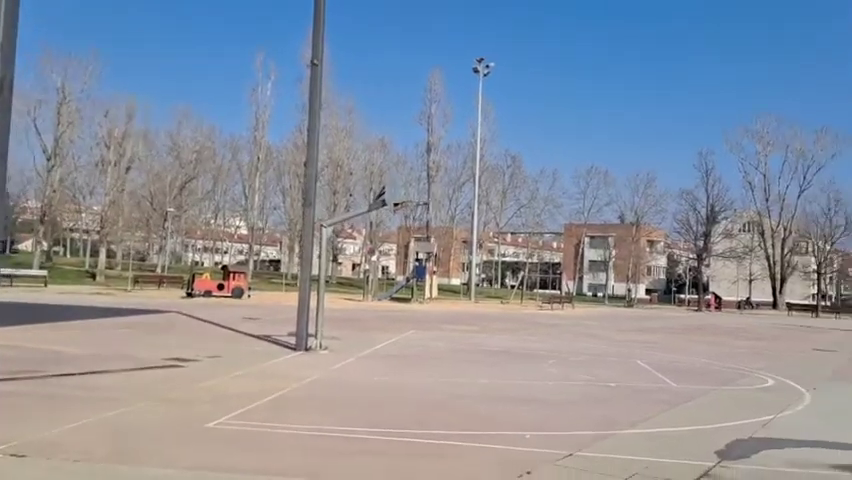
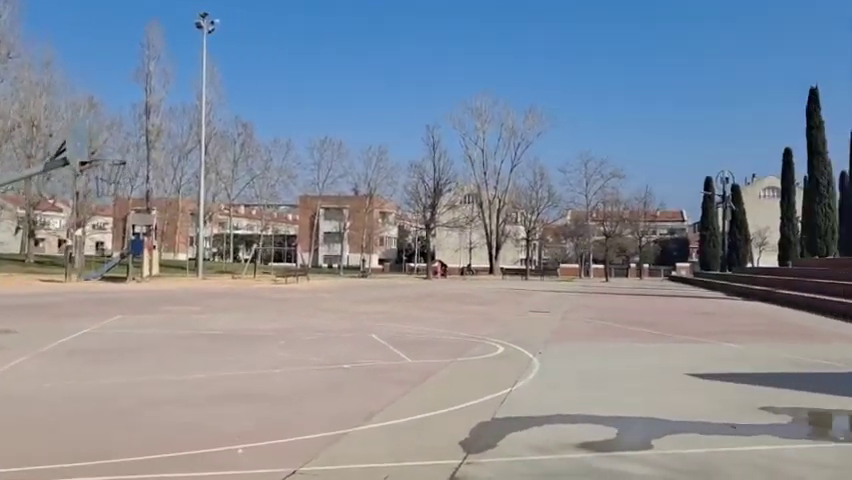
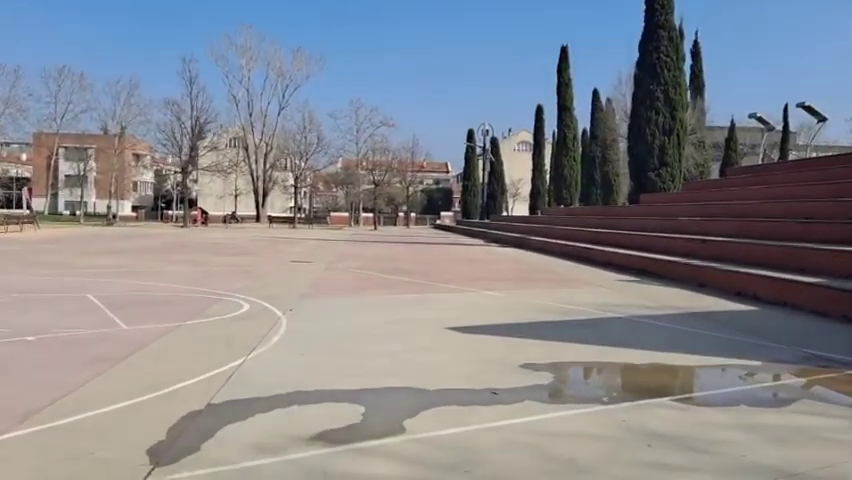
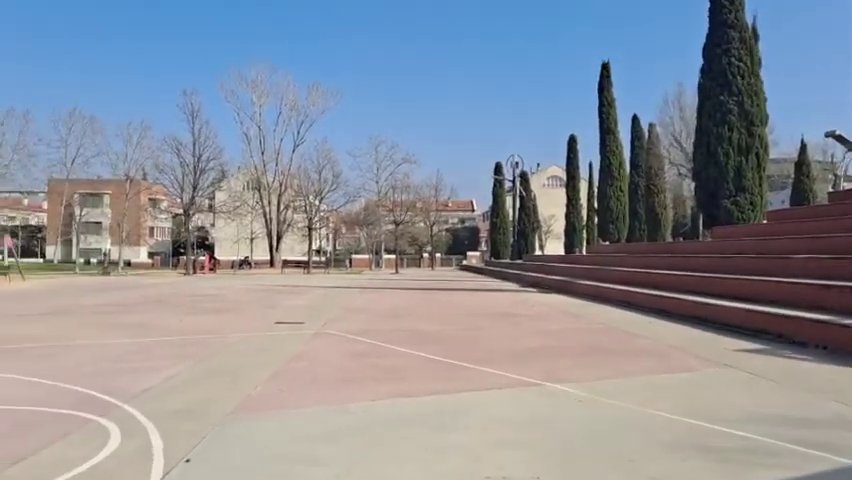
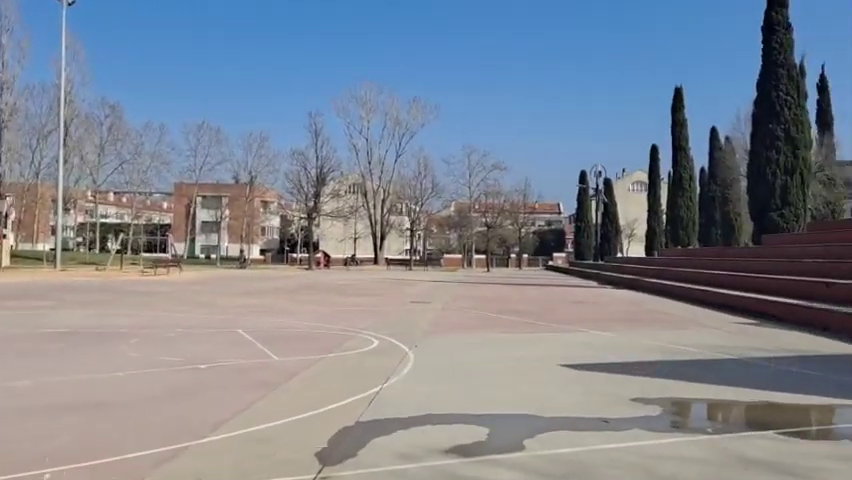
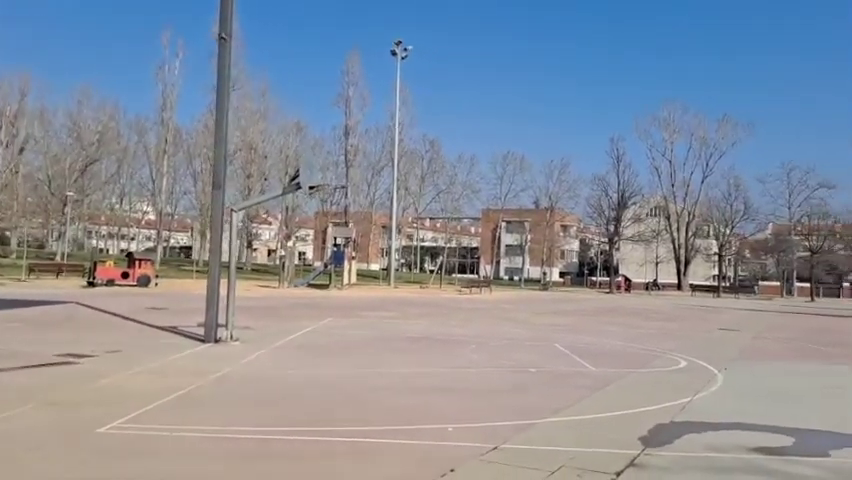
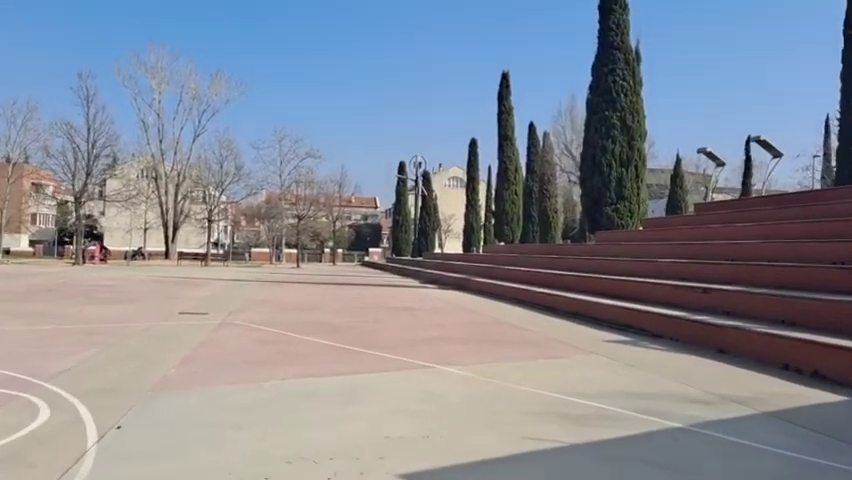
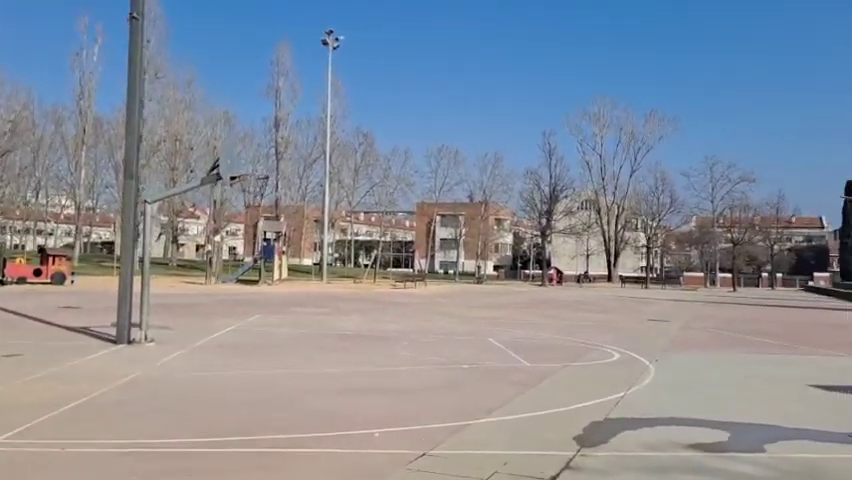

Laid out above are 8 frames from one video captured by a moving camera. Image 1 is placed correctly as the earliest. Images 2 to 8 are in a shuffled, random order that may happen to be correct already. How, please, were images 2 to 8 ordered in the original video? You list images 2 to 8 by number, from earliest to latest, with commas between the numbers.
6, 8, 2, 5, 3, 7, 4
